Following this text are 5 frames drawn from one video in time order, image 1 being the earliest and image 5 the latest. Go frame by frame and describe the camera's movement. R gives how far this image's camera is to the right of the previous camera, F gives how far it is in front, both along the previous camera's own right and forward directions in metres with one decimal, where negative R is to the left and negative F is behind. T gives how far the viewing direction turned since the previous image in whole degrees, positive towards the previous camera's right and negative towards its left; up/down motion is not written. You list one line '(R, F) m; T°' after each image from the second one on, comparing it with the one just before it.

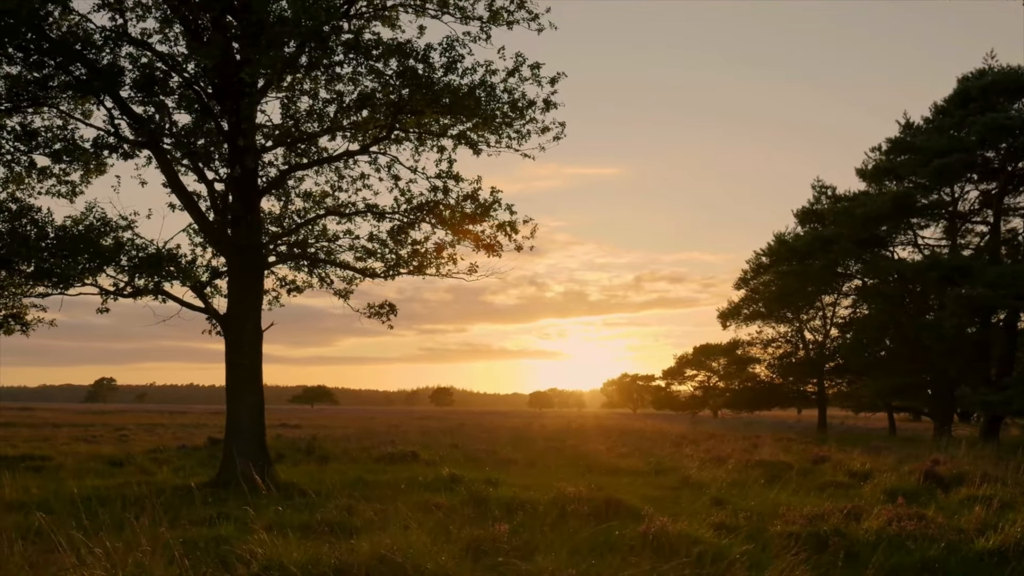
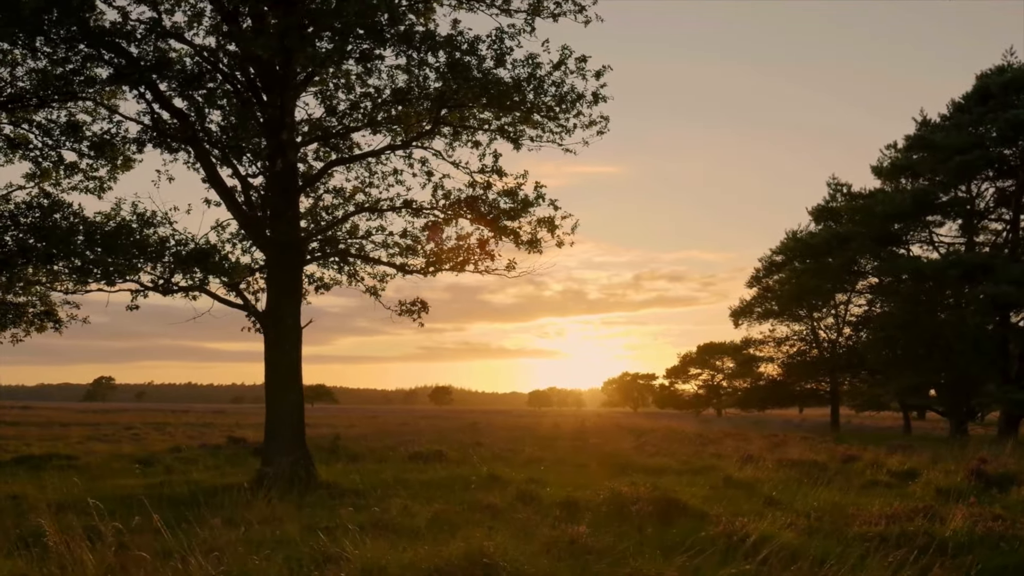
(-0.8, +0.2) m; 0°
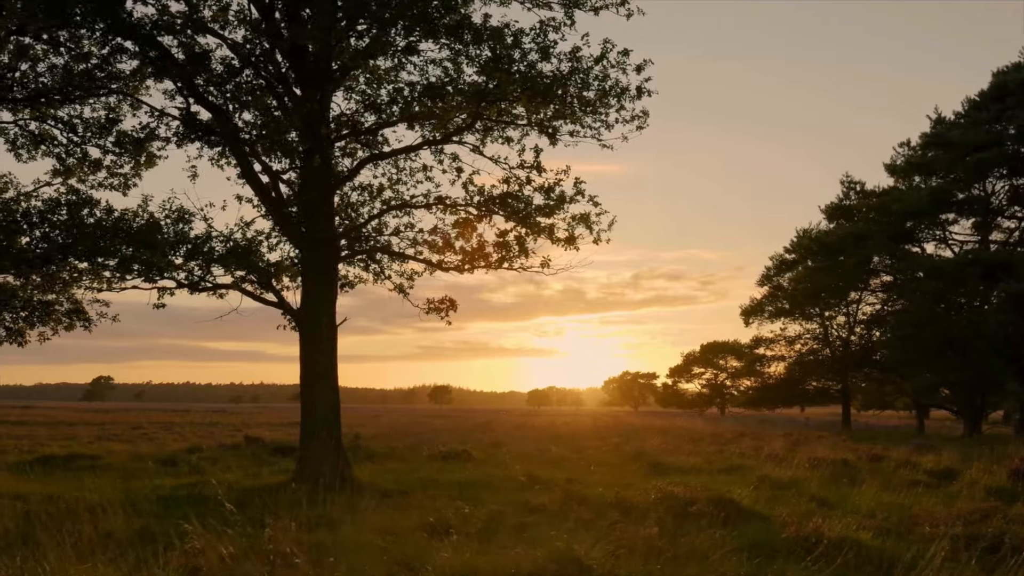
(-0.7, +0.2) m; 0°
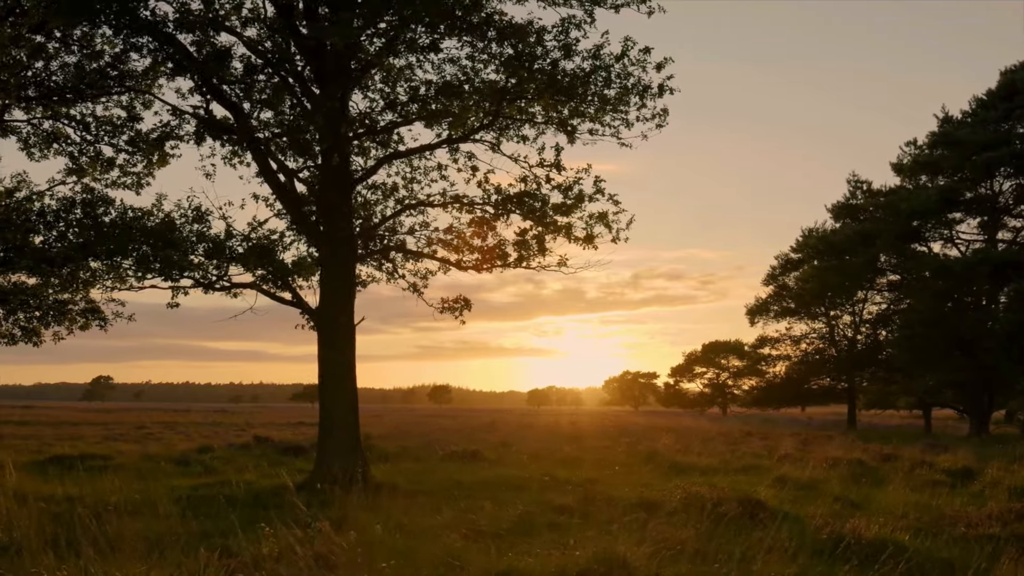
(-0.3, +0.1) m; 0°
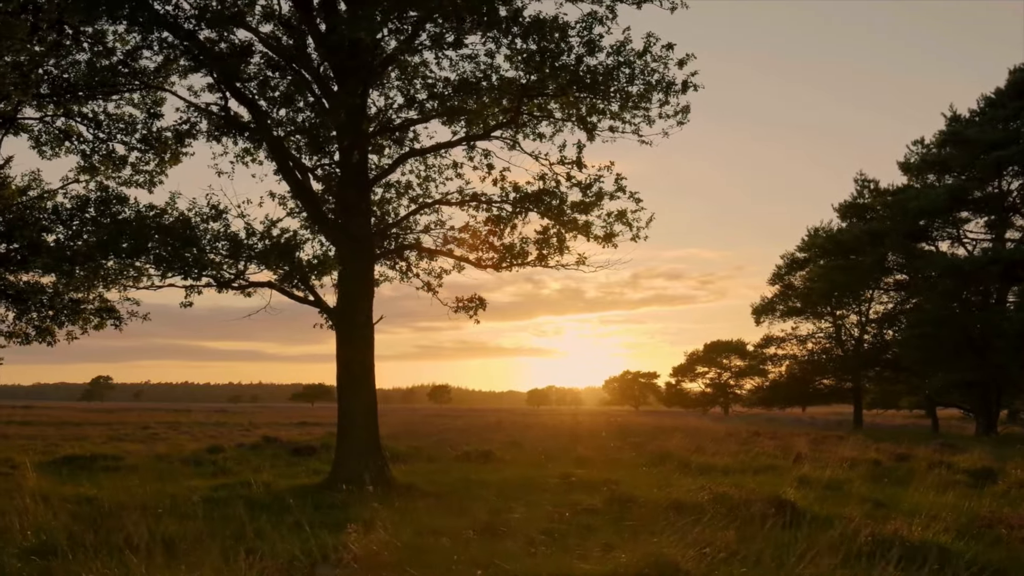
(-0.4, +0.1) m; 0°
